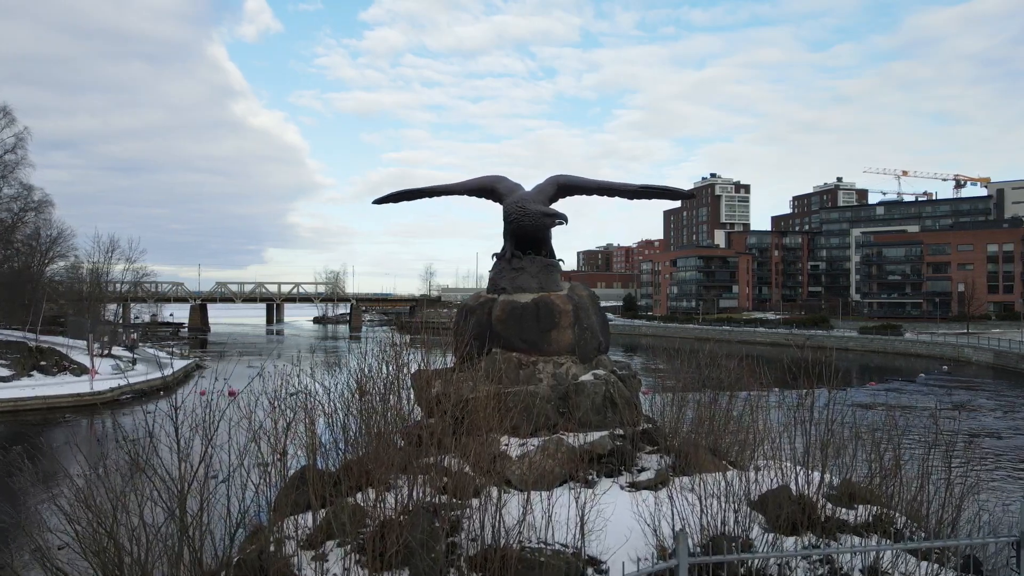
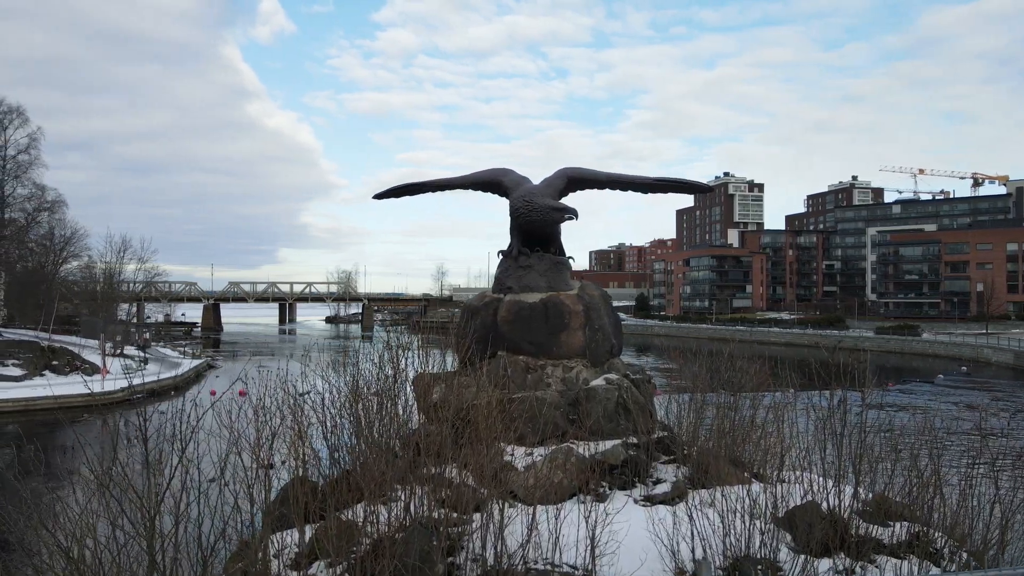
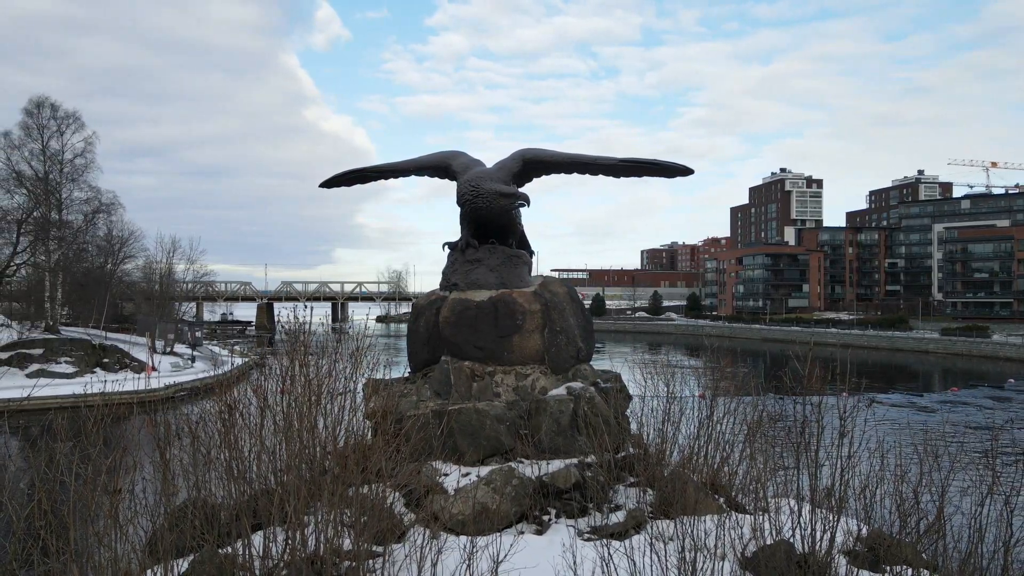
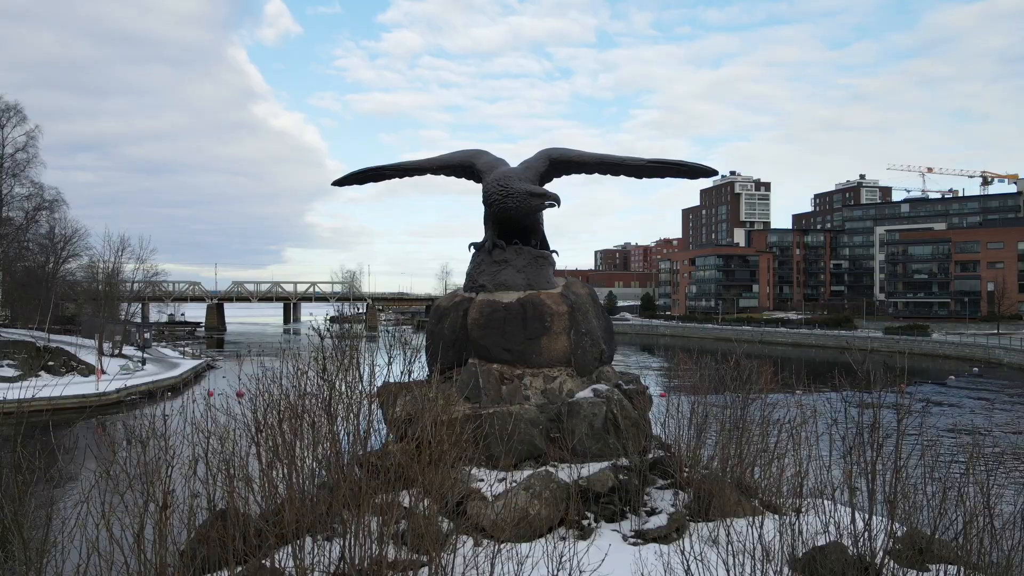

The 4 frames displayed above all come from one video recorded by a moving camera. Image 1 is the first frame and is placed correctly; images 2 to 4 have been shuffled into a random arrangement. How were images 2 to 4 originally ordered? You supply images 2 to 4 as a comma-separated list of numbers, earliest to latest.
2, 4, 3
